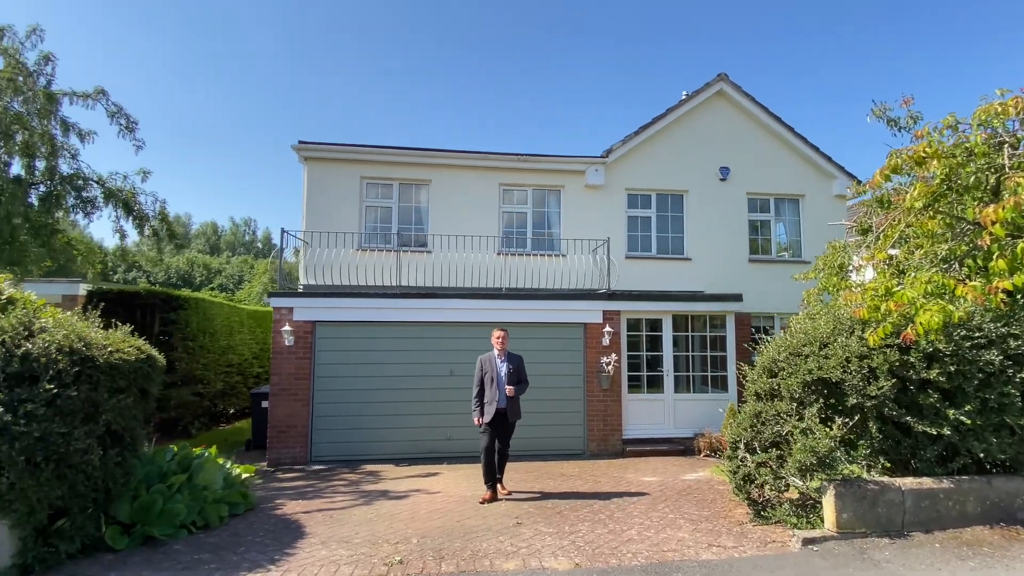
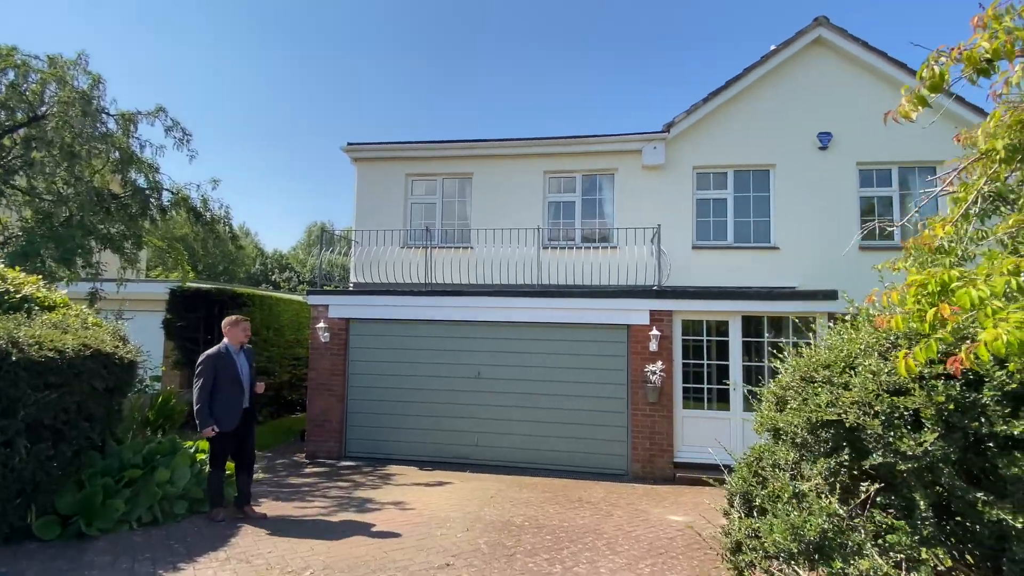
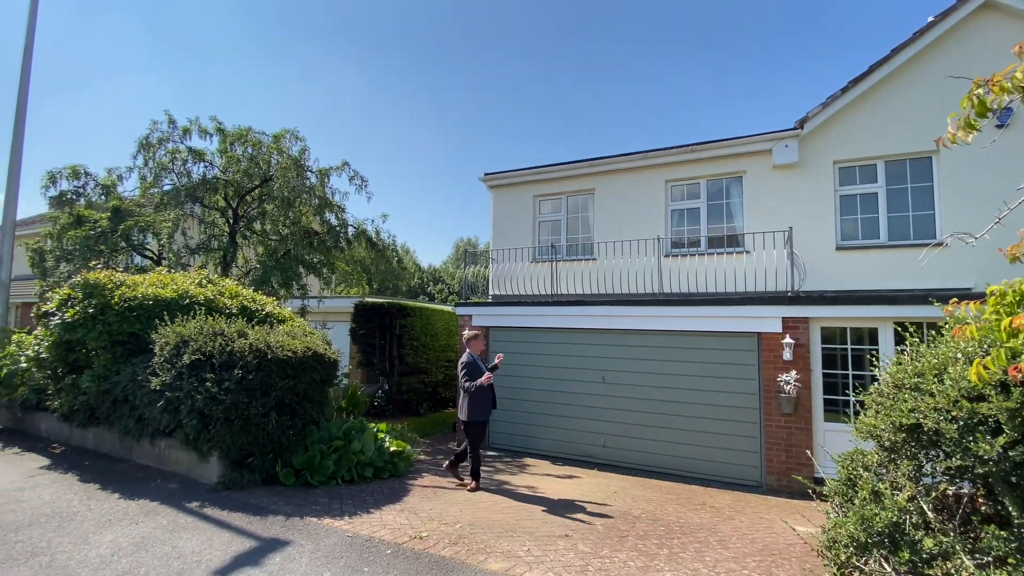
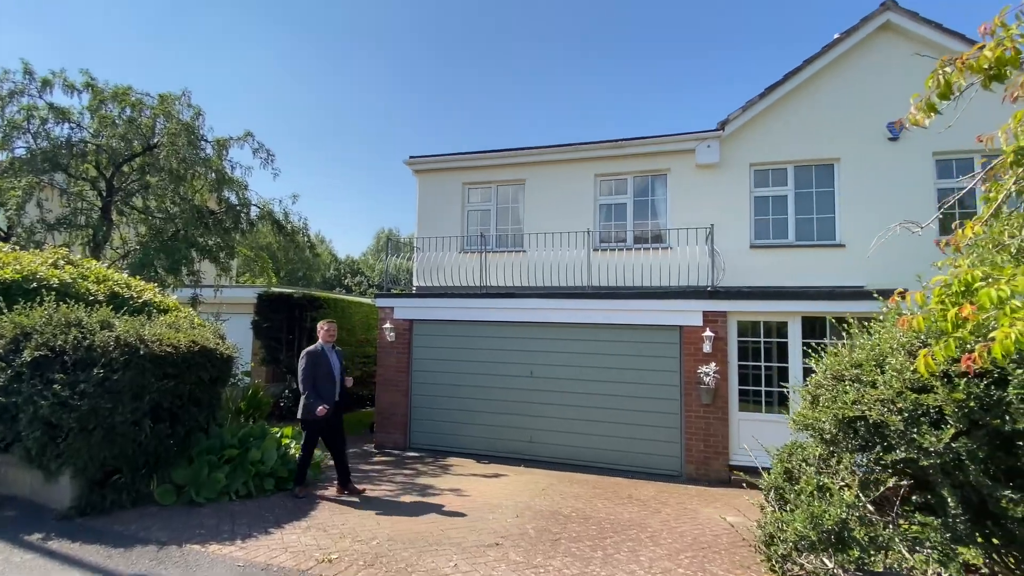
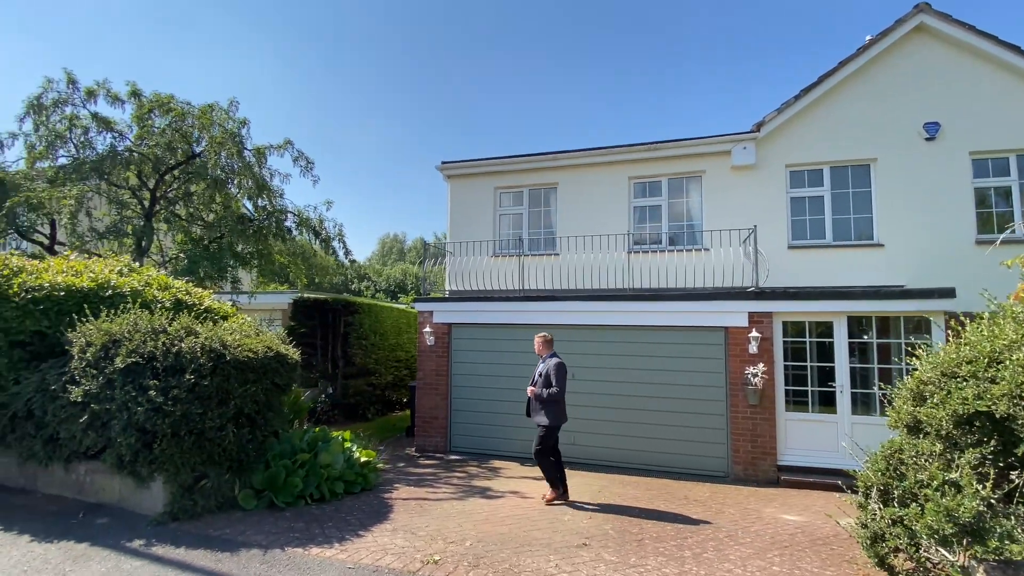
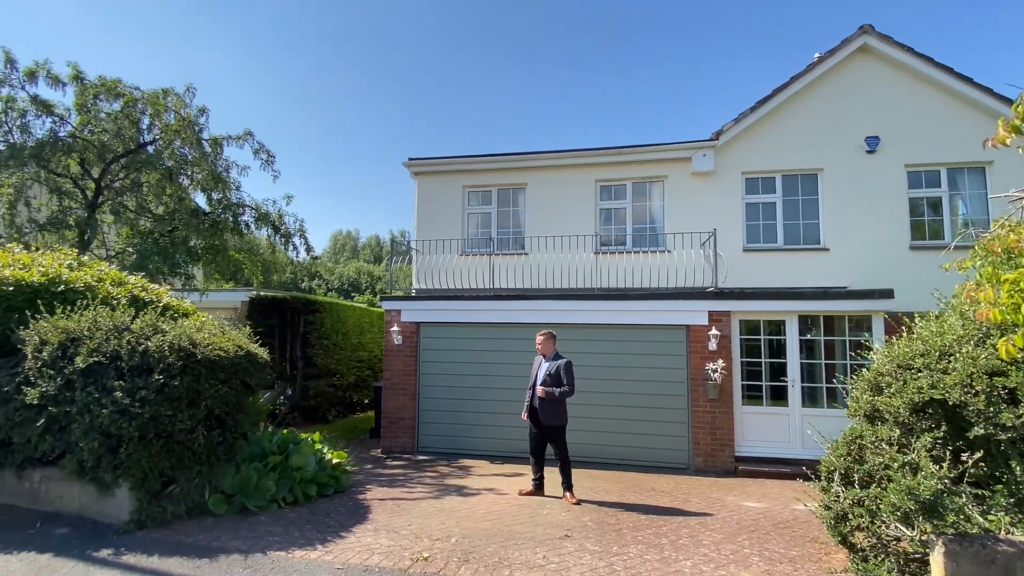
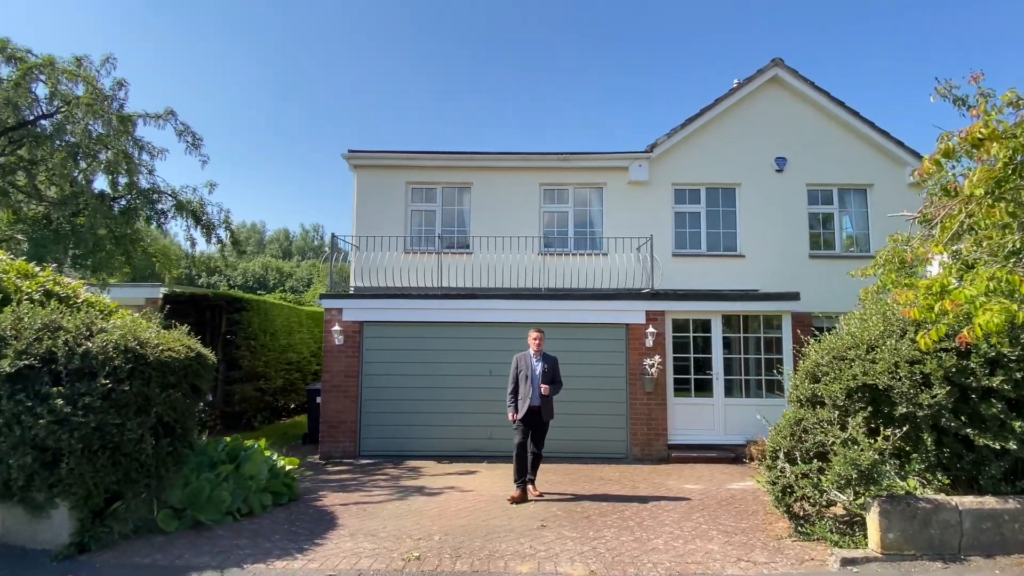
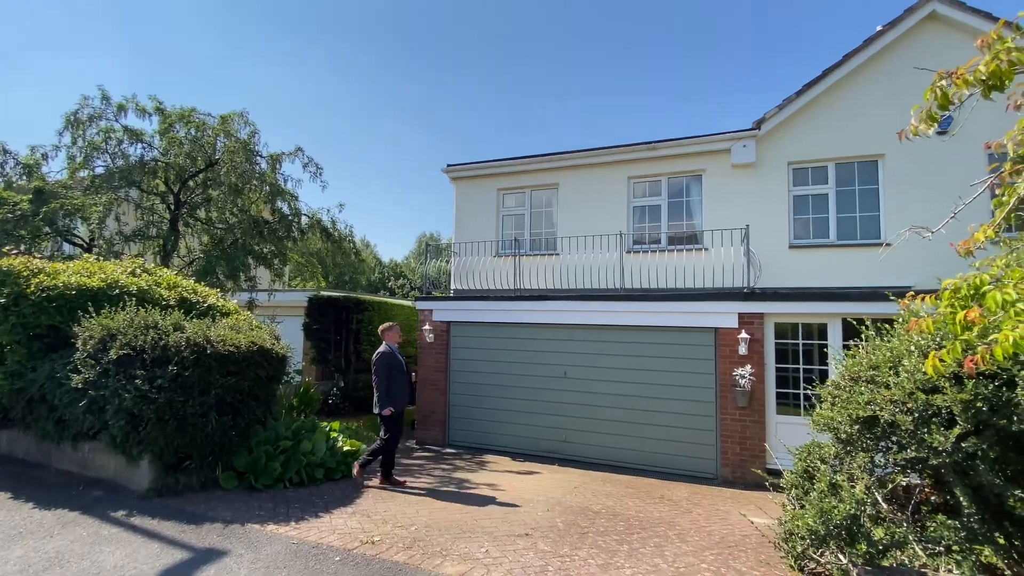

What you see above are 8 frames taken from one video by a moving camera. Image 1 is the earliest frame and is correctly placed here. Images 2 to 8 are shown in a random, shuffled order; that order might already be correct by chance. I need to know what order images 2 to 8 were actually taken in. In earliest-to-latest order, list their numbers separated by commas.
7, 6, 5, 3, 8, 4, 2
